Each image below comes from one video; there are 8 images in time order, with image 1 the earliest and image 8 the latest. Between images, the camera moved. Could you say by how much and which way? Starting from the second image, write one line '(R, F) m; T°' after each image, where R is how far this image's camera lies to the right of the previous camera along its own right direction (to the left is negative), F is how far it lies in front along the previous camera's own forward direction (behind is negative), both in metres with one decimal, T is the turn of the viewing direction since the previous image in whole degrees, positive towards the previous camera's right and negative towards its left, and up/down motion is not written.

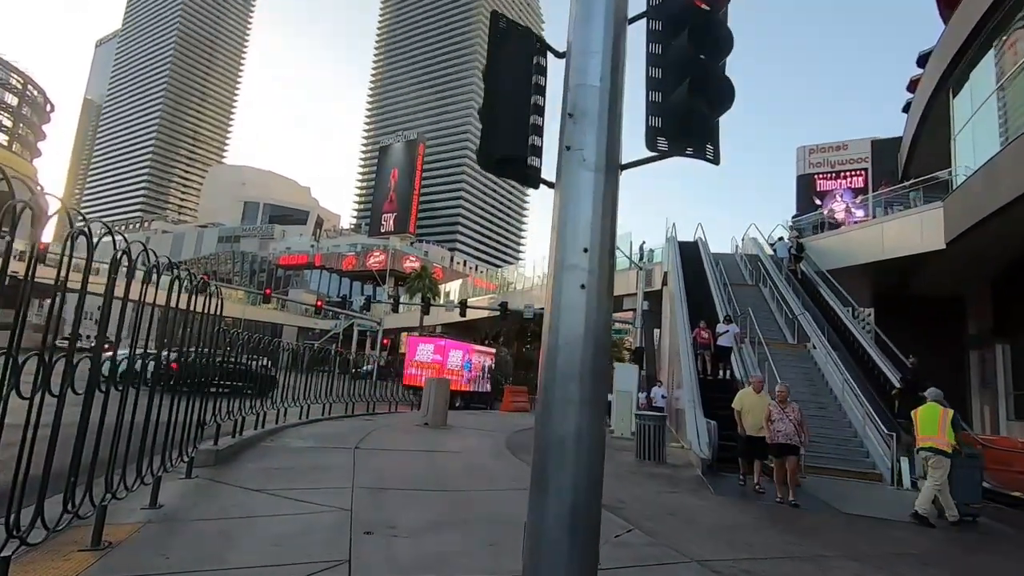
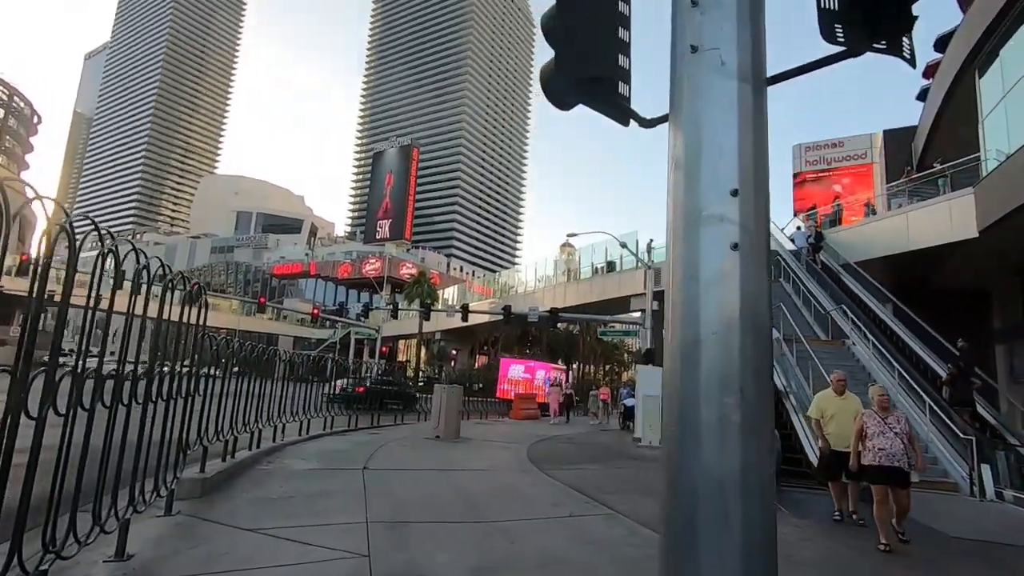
(-0.5, +1.2) m; 0°
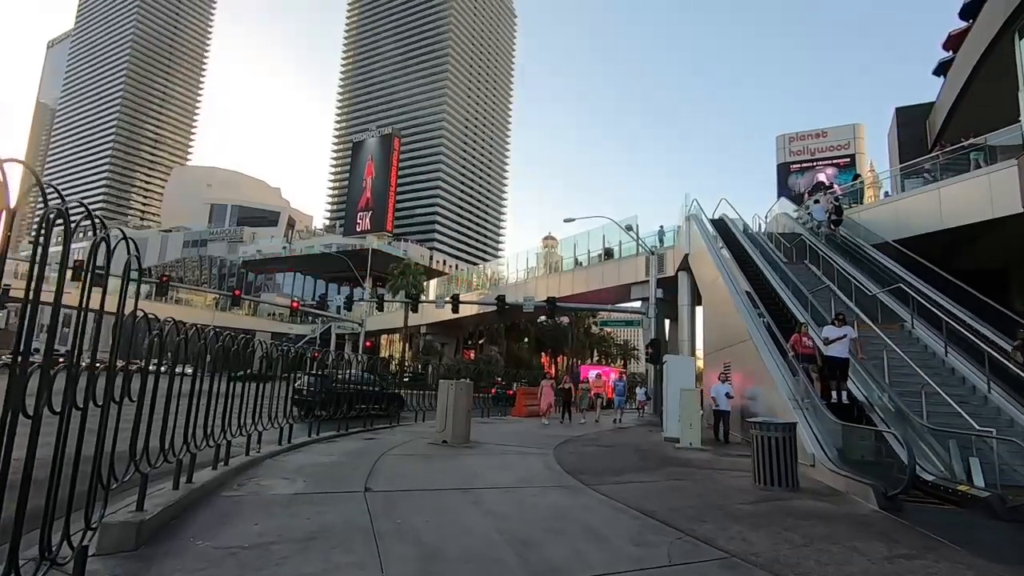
(-0.9, +2.1) m; +2°
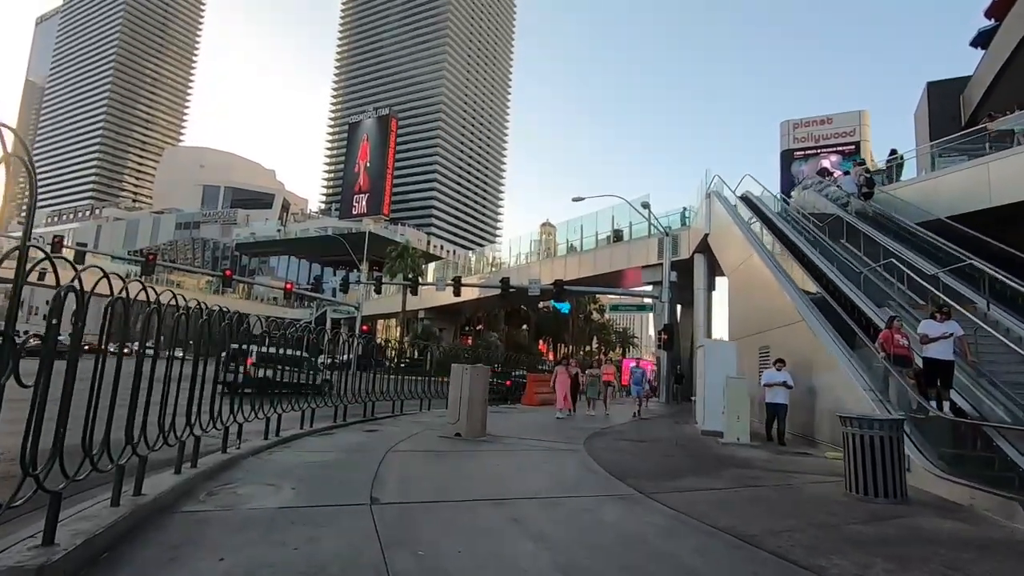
(-0.6, +1.7) m; 0°
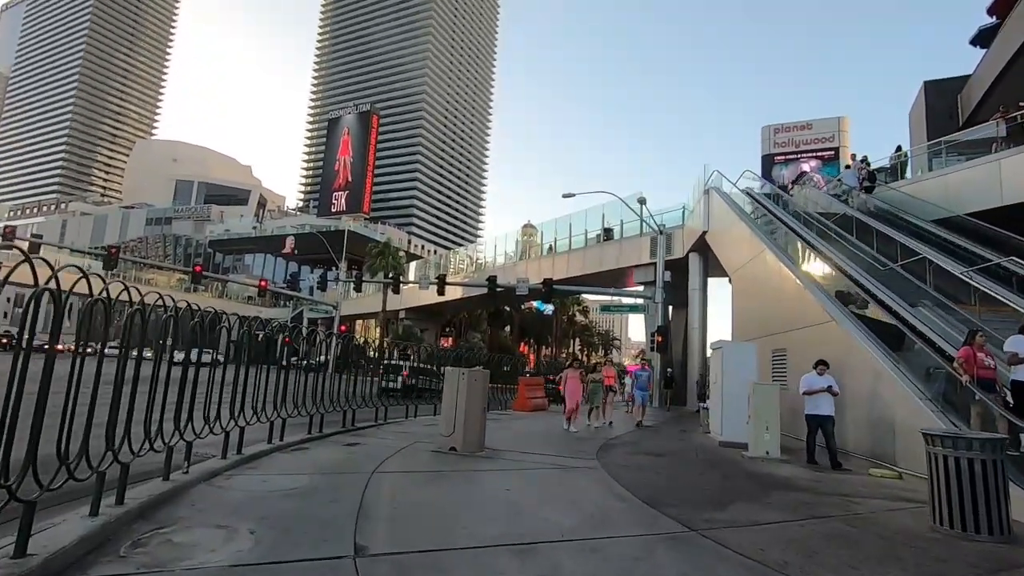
(-0.4, +1.4) m; +2°
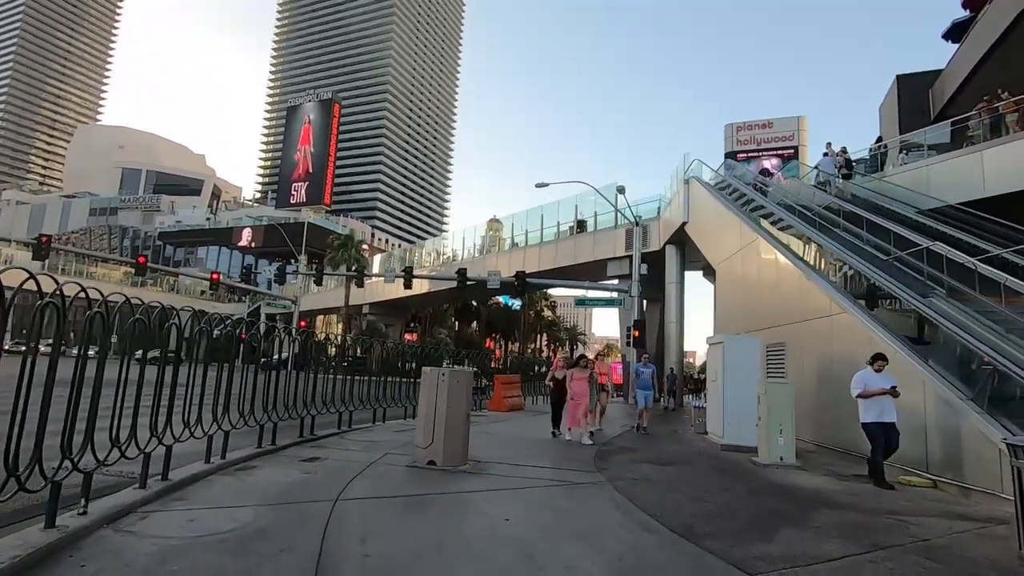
(-0.4, +1.3) m; +4°
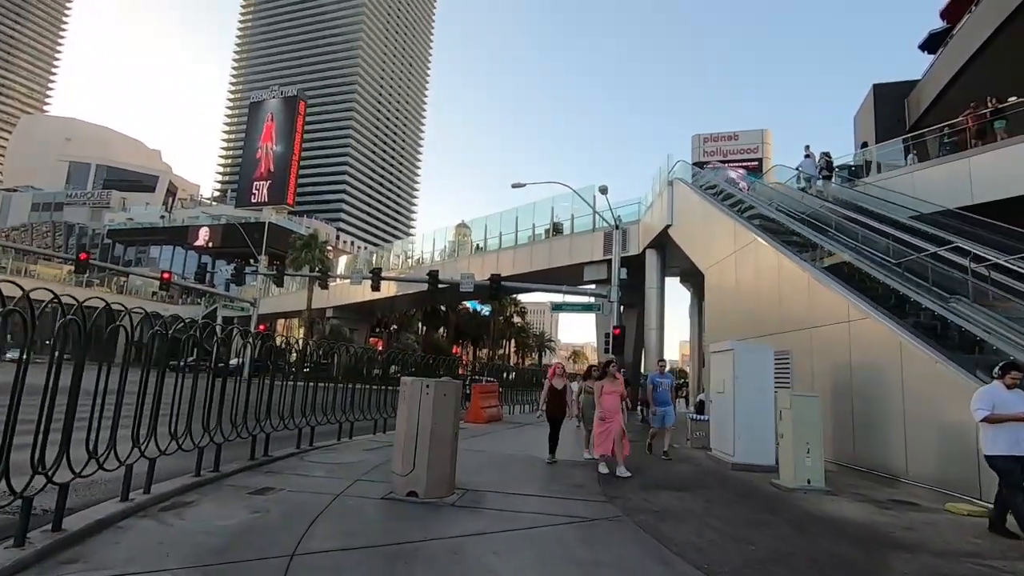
(-0.4, +1.3) m; +4°
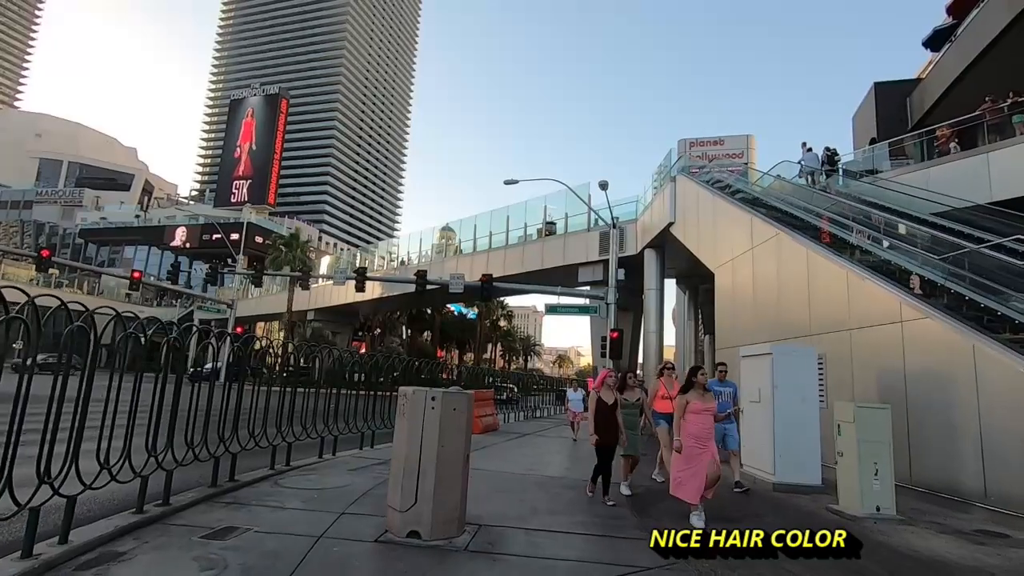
(-0.4, +1.3) m; +2°
